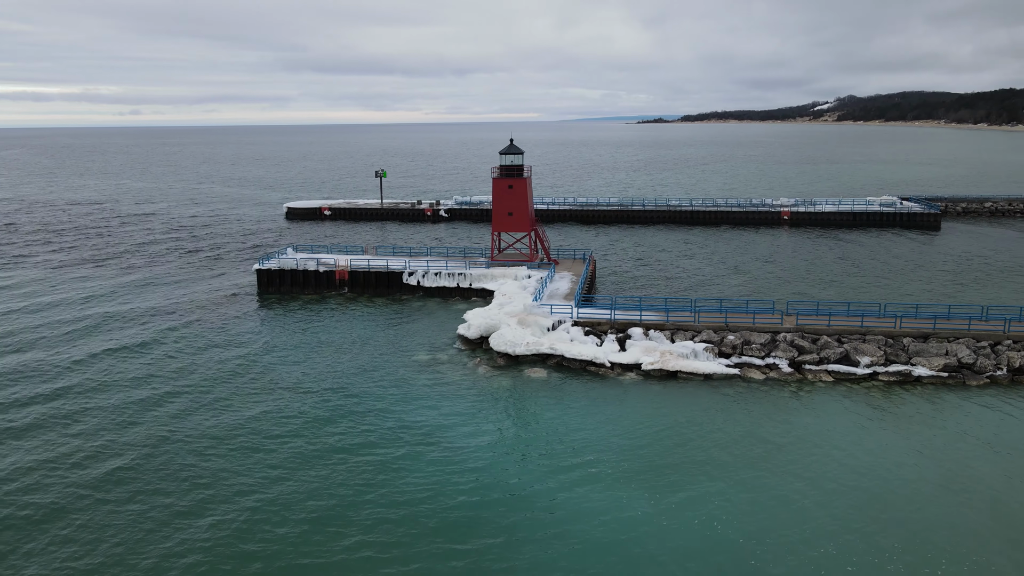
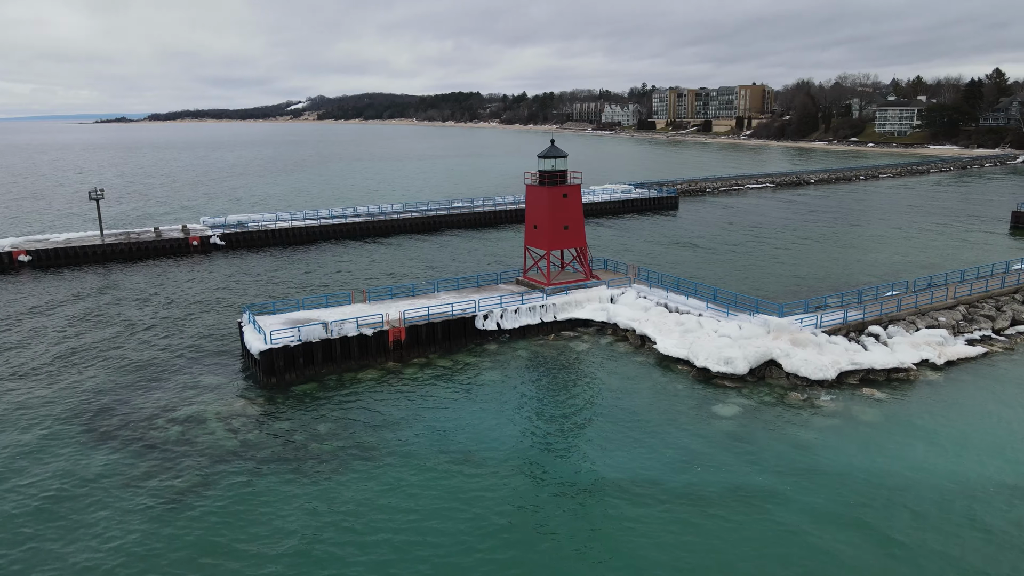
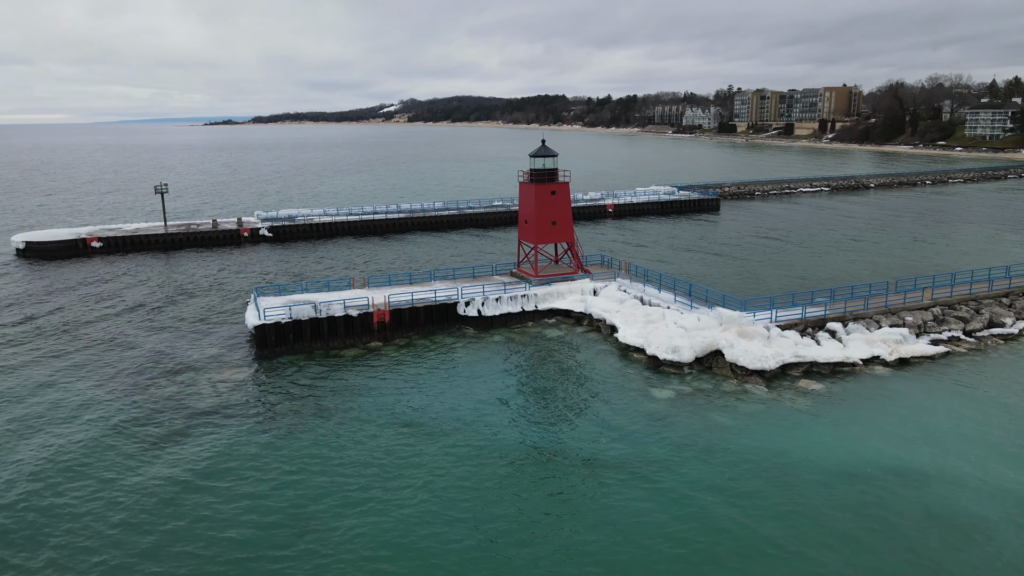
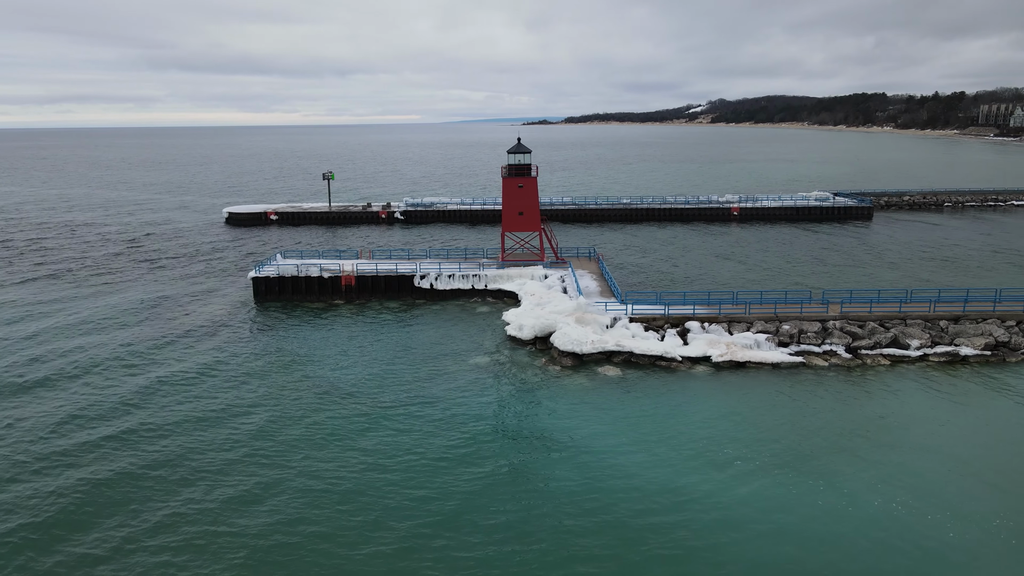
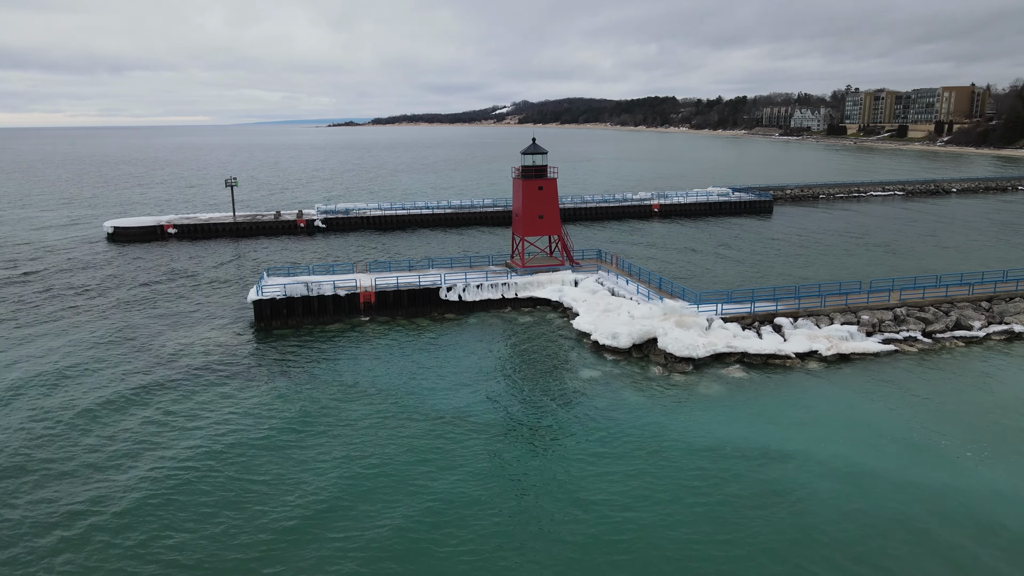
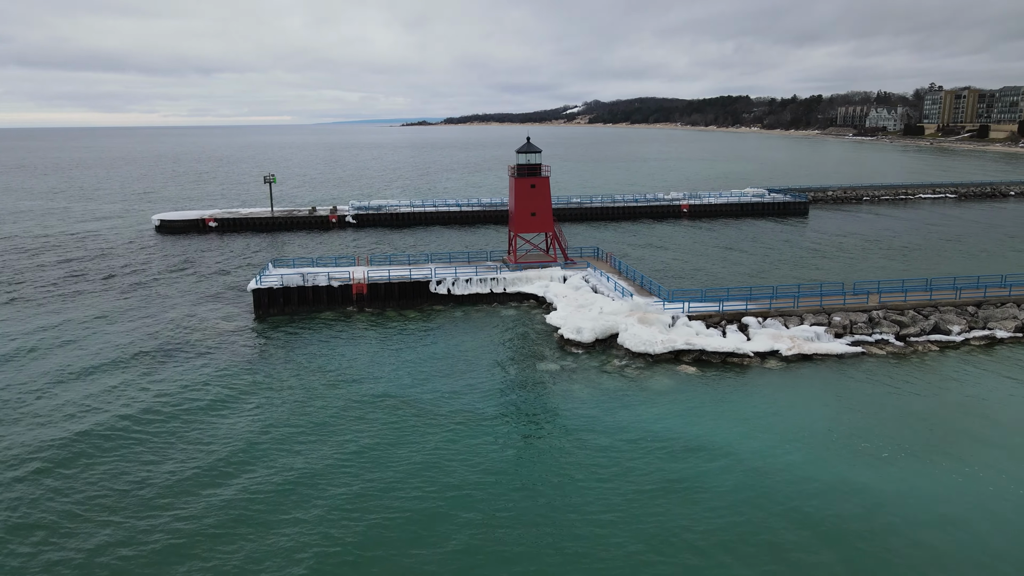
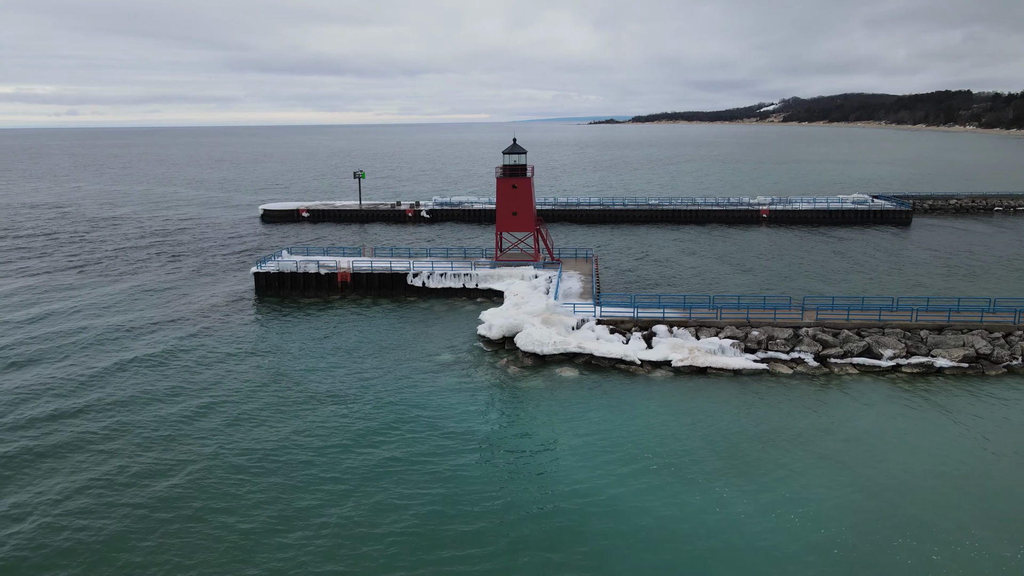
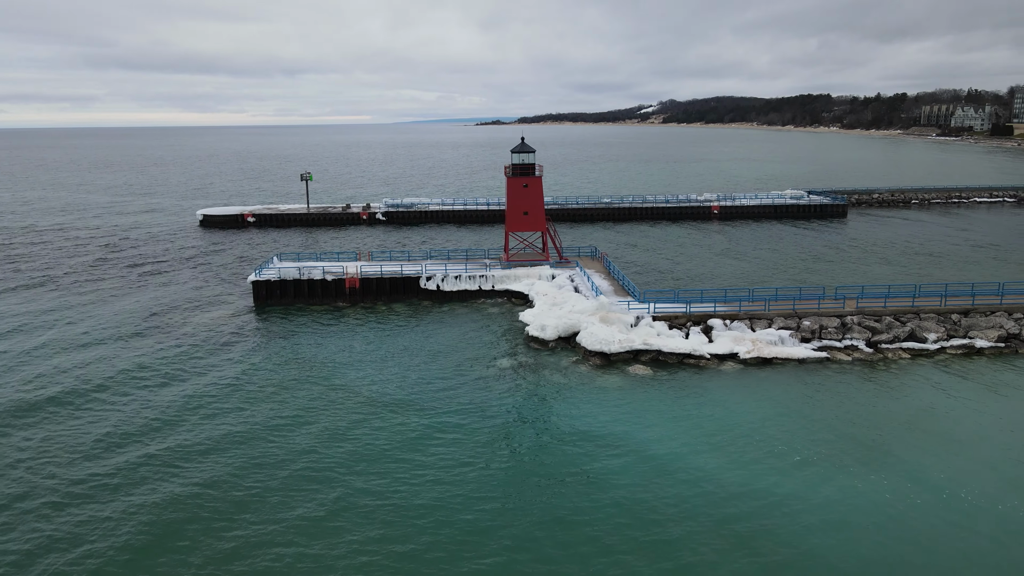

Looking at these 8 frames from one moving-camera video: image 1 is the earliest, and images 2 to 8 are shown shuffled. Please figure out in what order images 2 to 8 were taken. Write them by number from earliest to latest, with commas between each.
7, 4, 8, 6, 5, 3, 2
